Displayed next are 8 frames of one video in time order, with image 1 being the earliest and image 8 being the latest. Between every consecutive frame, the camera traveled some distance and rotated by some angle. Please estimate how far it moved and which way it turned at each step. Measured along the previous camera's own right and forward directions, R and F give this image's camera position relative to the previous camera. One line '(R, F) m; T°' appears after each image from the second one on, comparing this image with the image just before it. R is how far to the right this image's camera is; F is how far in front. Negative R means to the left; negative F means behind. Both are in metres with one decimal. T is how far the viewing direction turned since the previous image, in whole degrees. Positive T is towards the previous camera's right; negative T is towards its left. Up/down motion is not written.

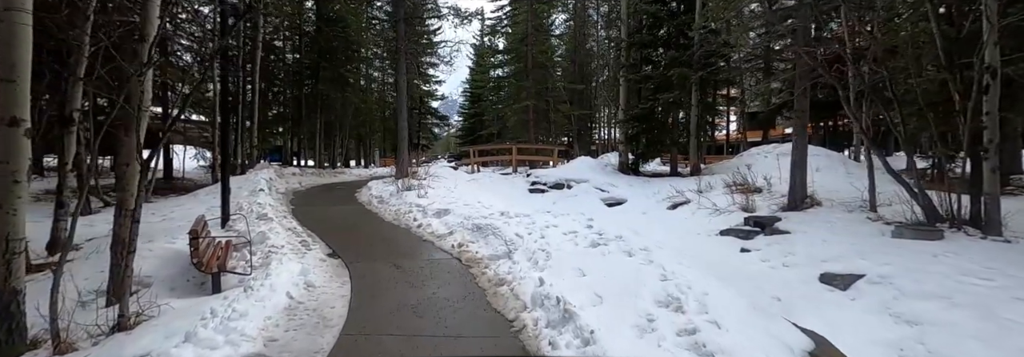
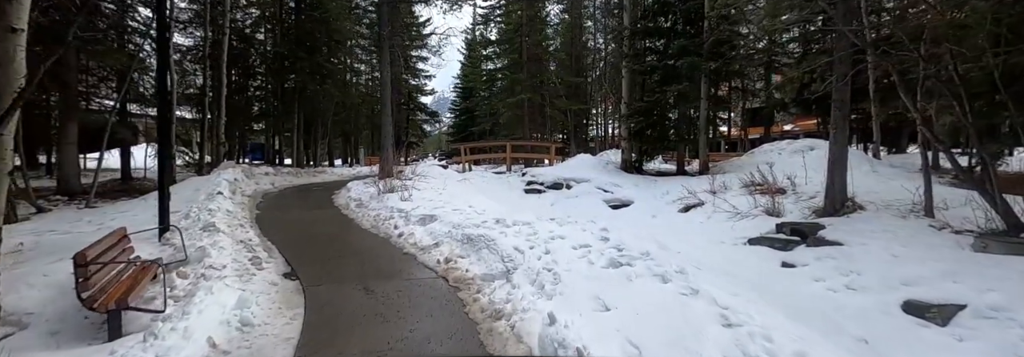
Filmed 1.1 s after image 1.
(-0.1, +1.0) m; +1°
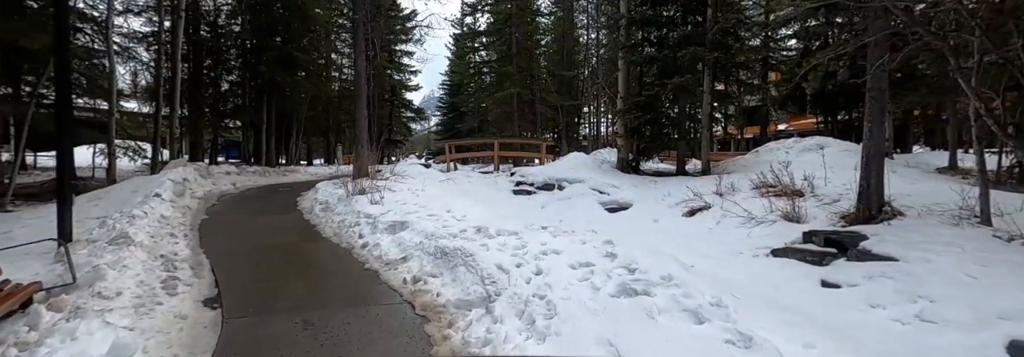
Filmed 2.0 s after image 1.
(+0.1, +0.9) m; +1°
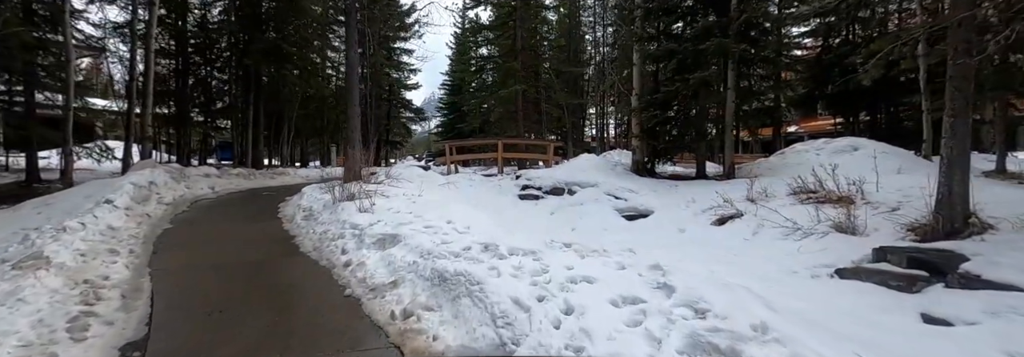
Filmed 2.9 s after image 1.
(-0.1, +0.9) m; 0°
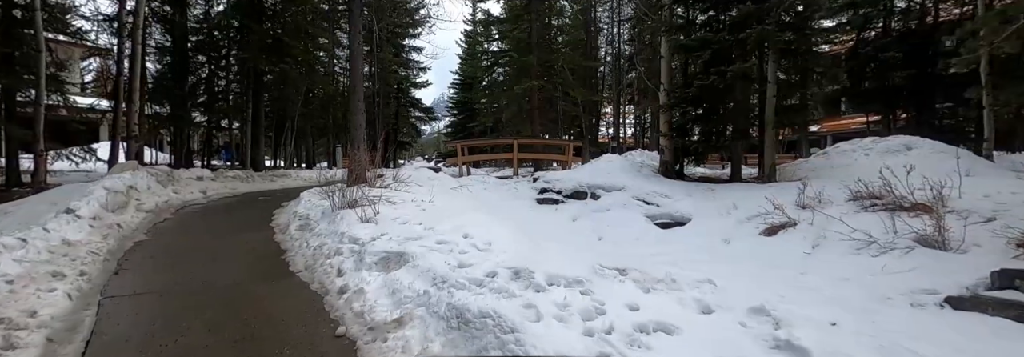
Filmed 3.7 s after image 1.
(-0.2, +0.8) m; -1°
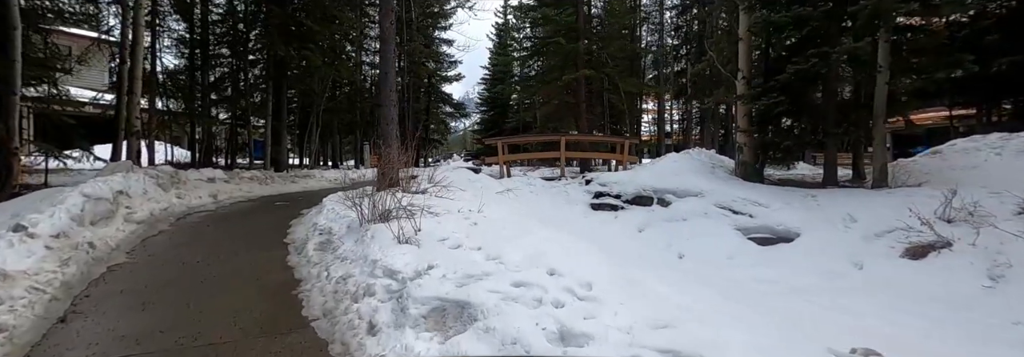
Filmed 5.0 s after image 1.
(-0.6, +1.3) m; -3°
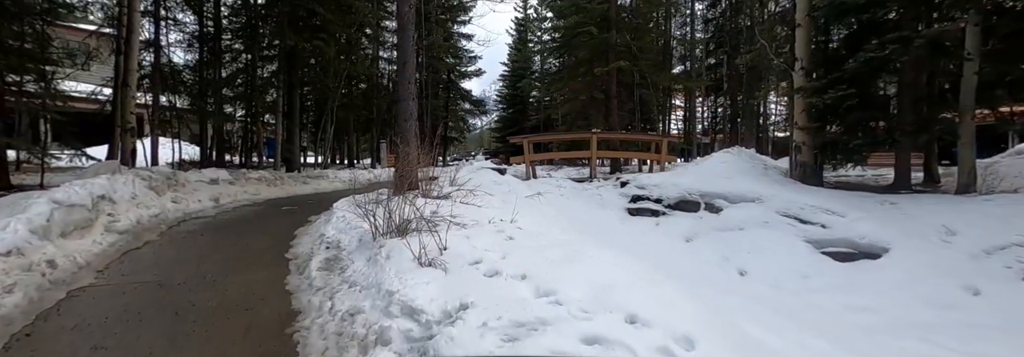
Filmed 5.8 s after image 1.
(-0.2, +0.8) m; -2°
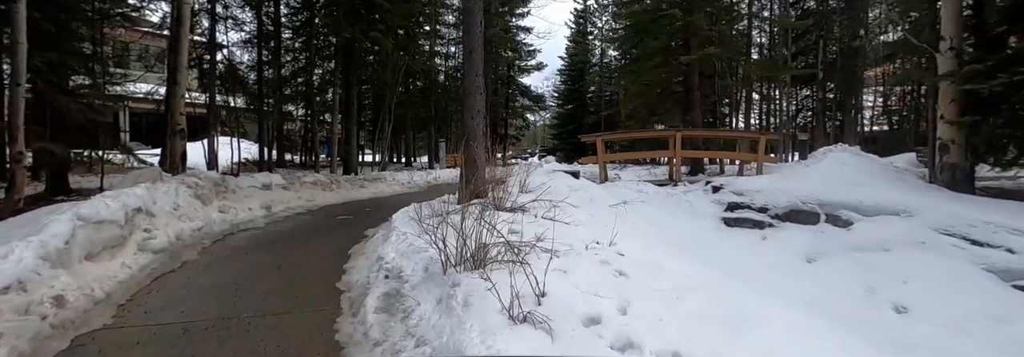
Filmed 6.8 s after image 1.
(-0.4, +0.9) m; -7°
